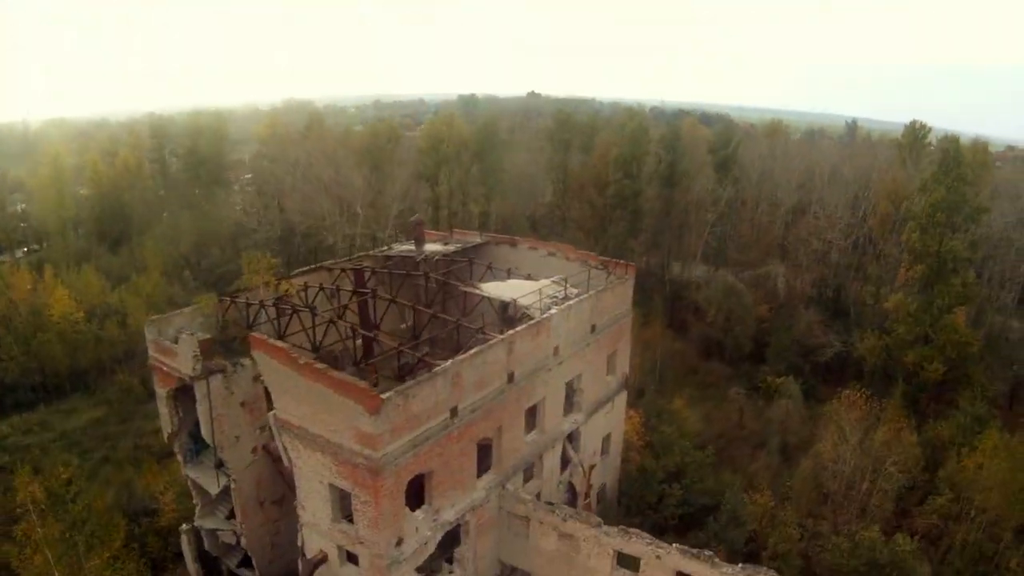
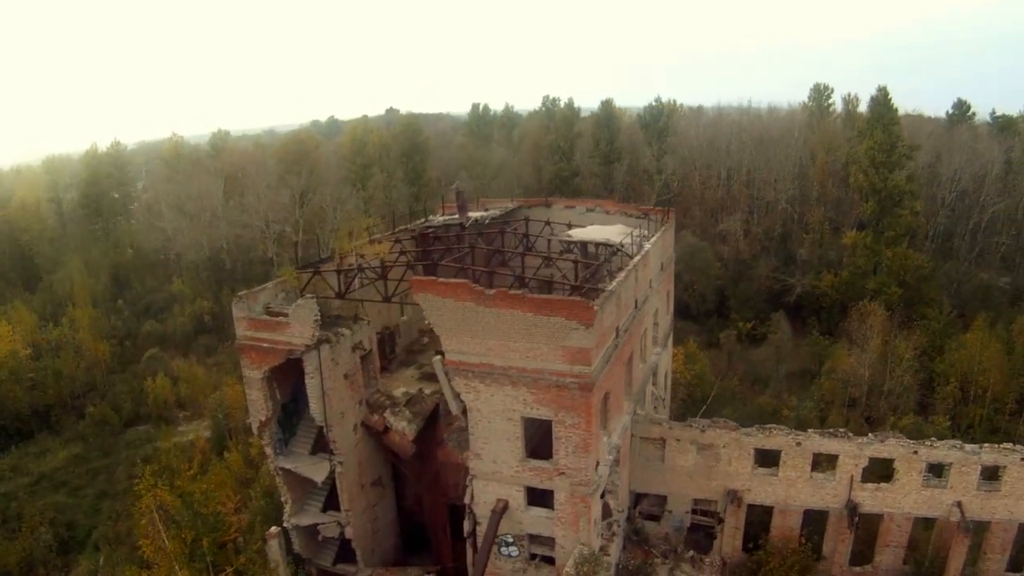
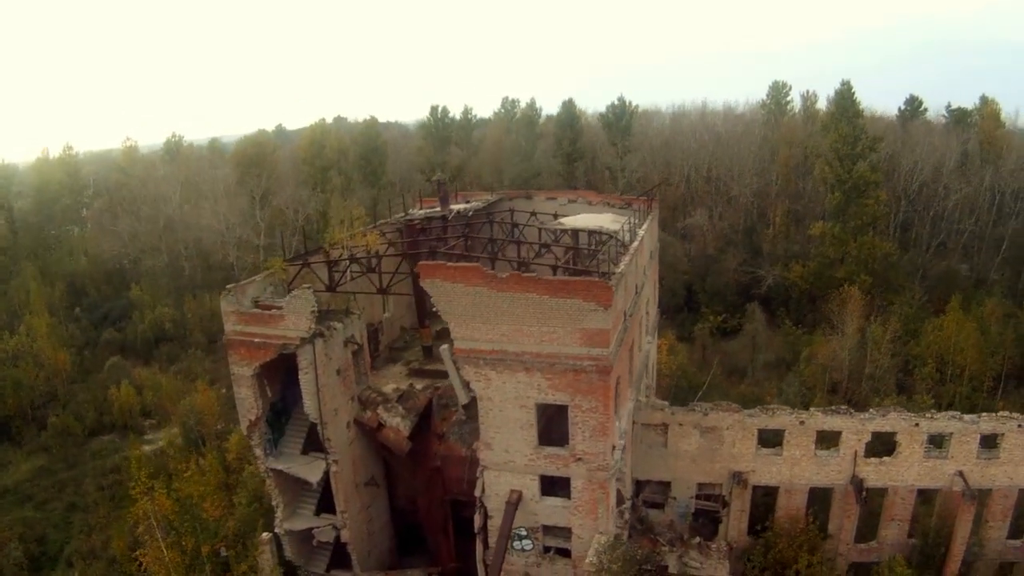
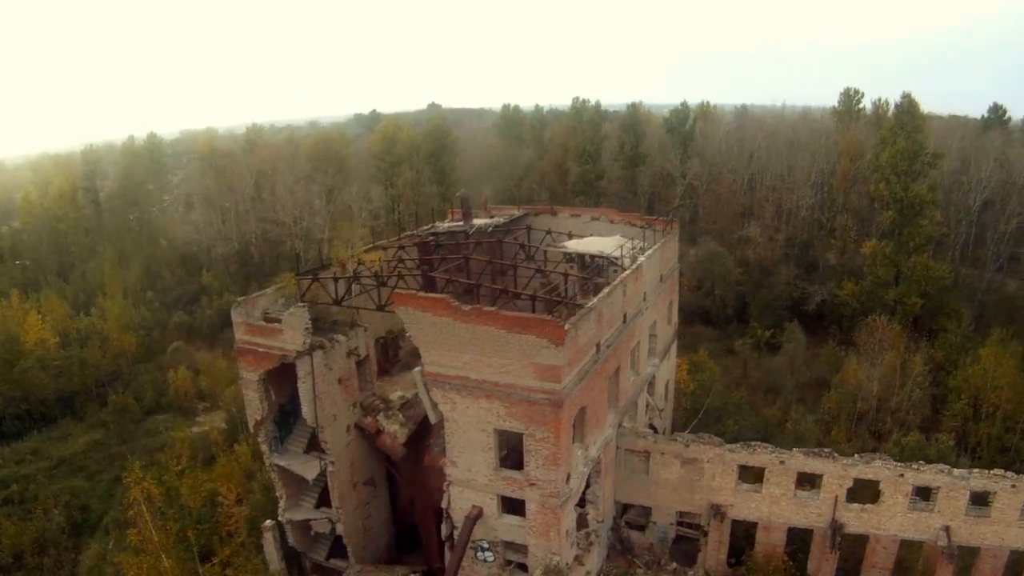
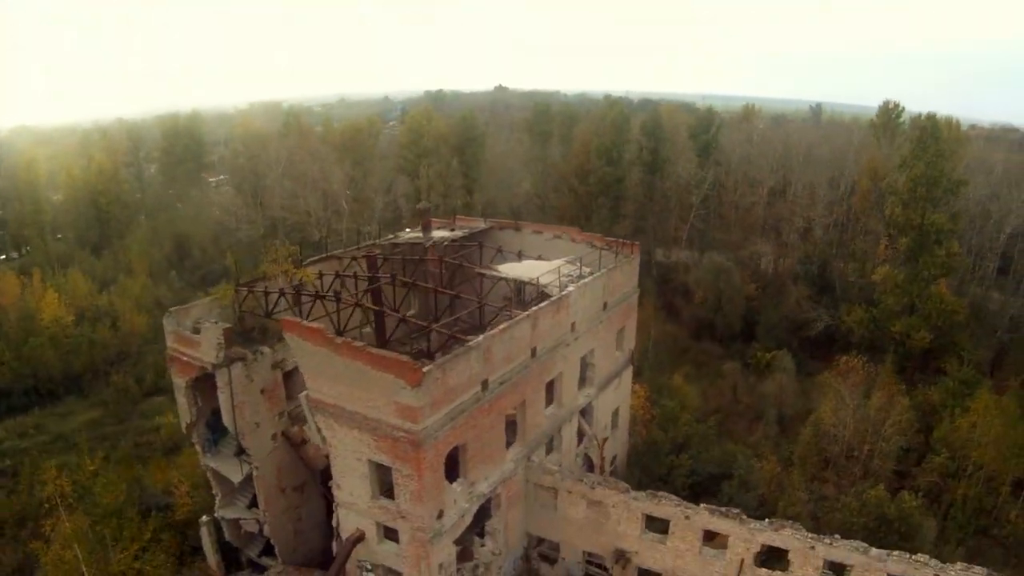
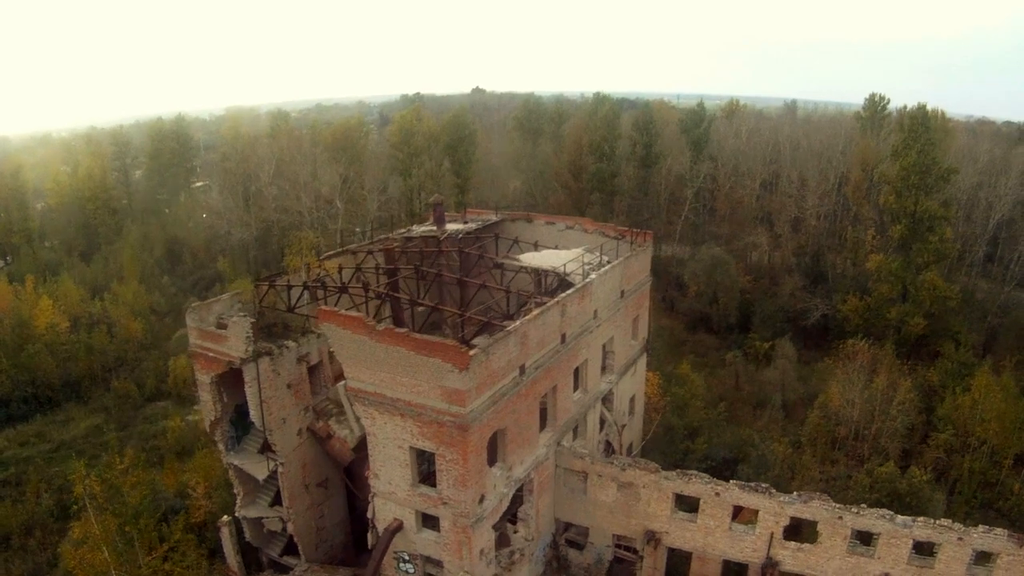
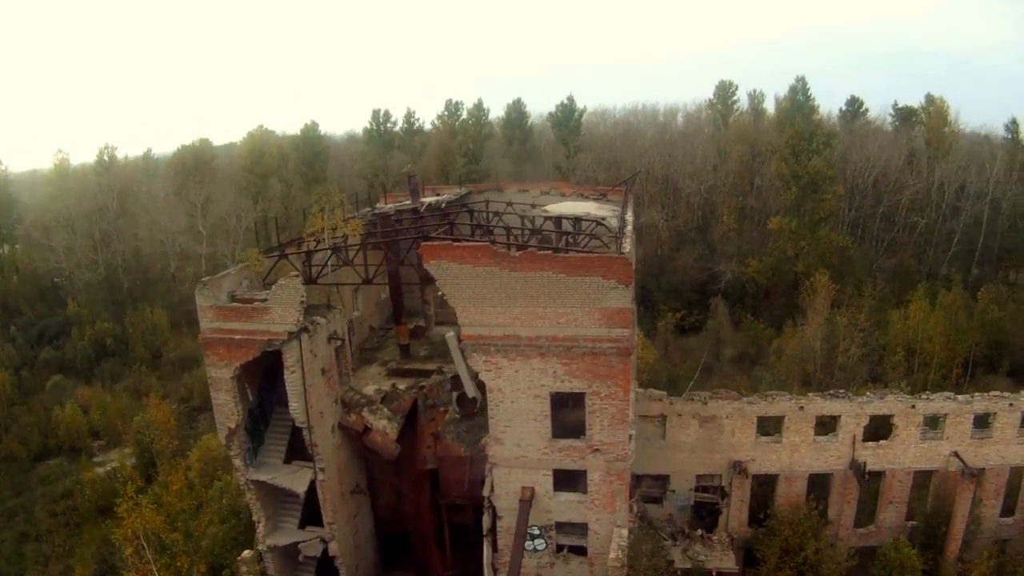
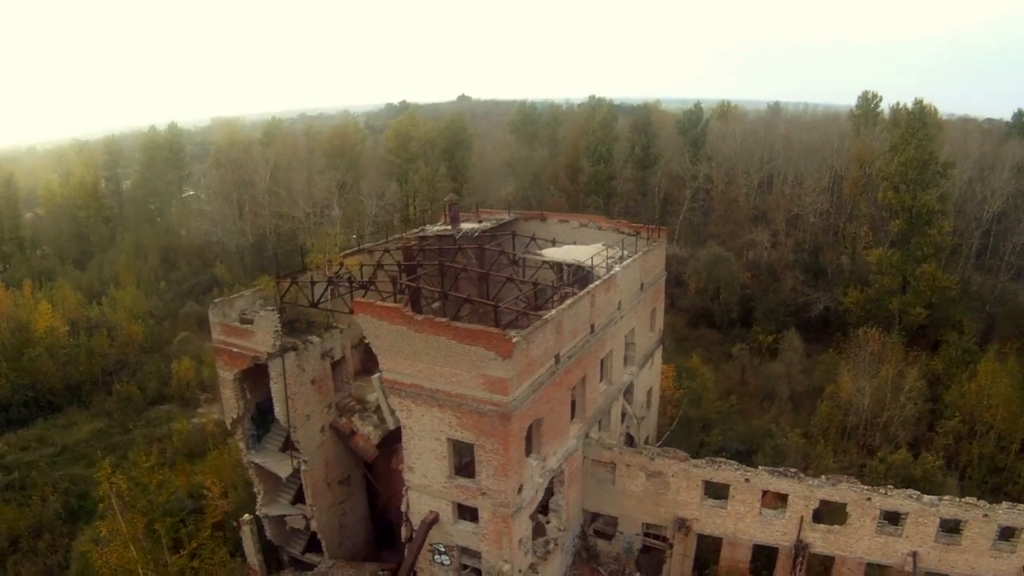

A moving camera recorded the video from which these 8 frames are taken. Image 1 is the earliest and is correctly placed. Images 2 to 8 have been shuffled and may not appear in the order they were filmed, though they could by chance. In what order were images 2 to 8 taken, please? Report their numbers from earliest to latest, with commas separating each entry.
5, 6, 8, 4, 2, 3, 7
